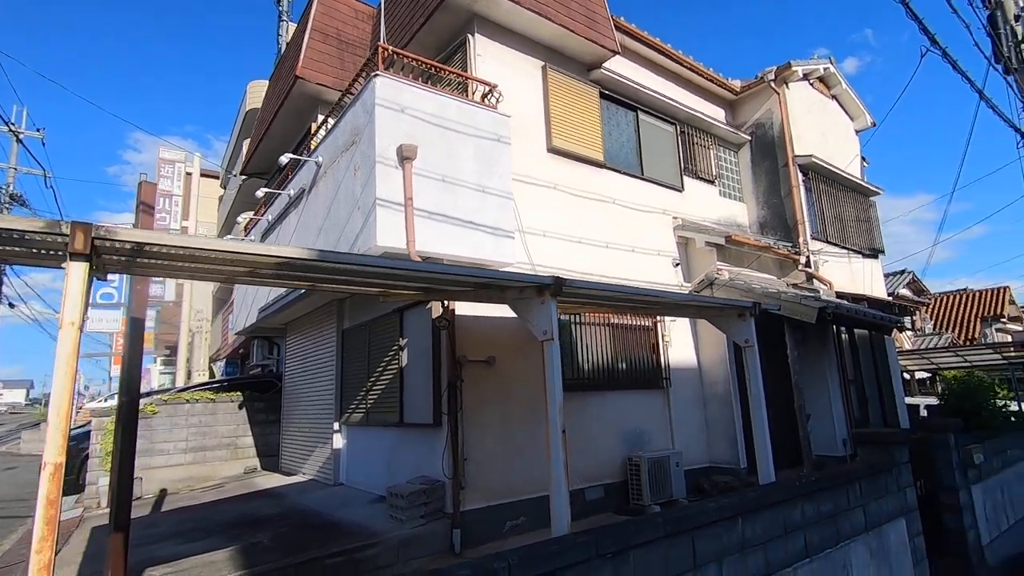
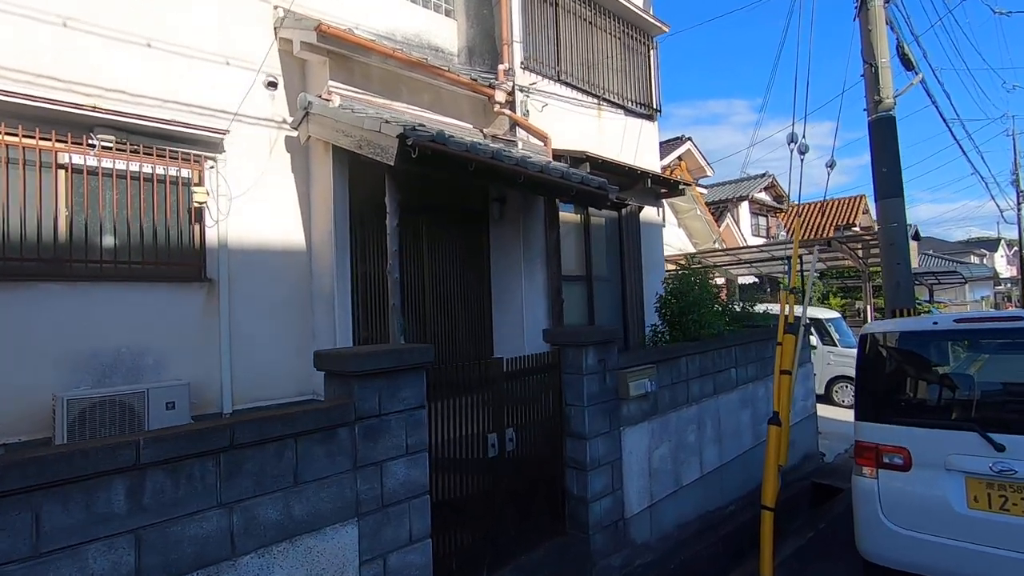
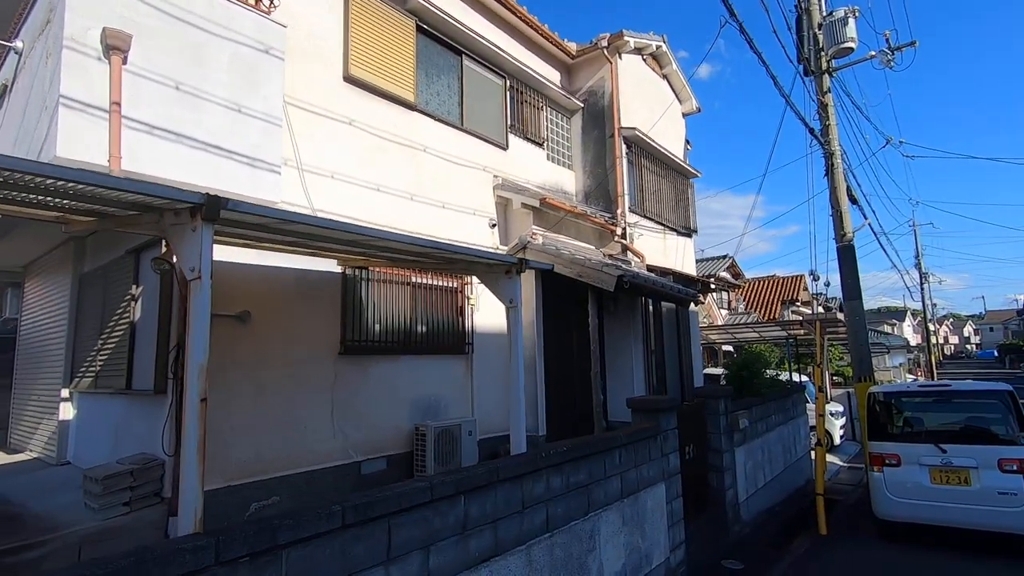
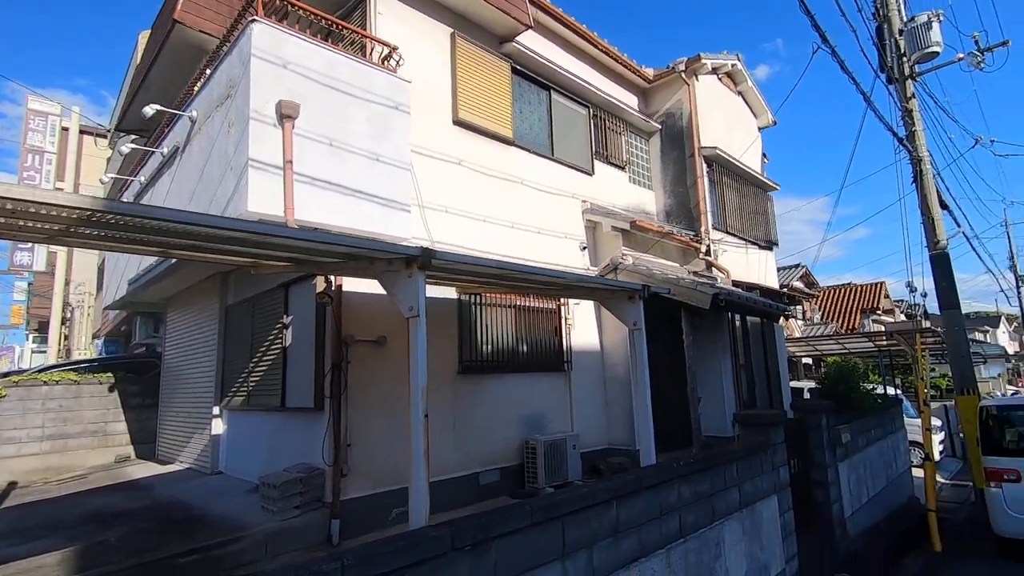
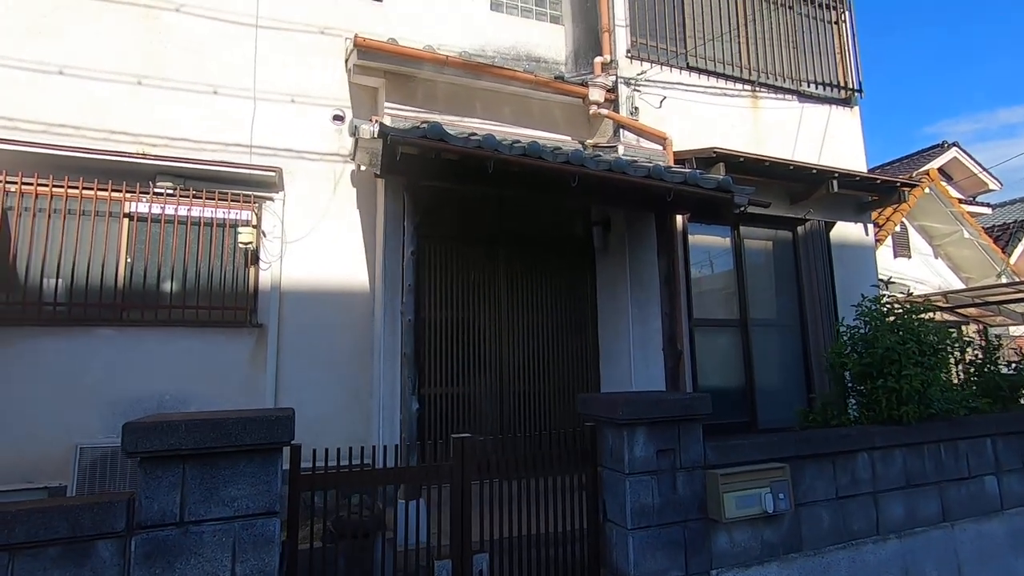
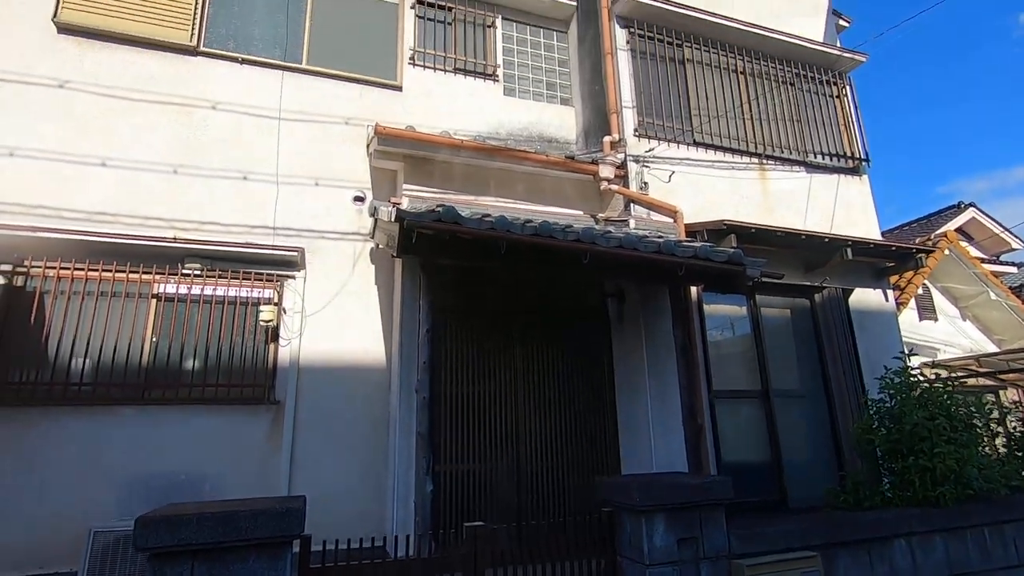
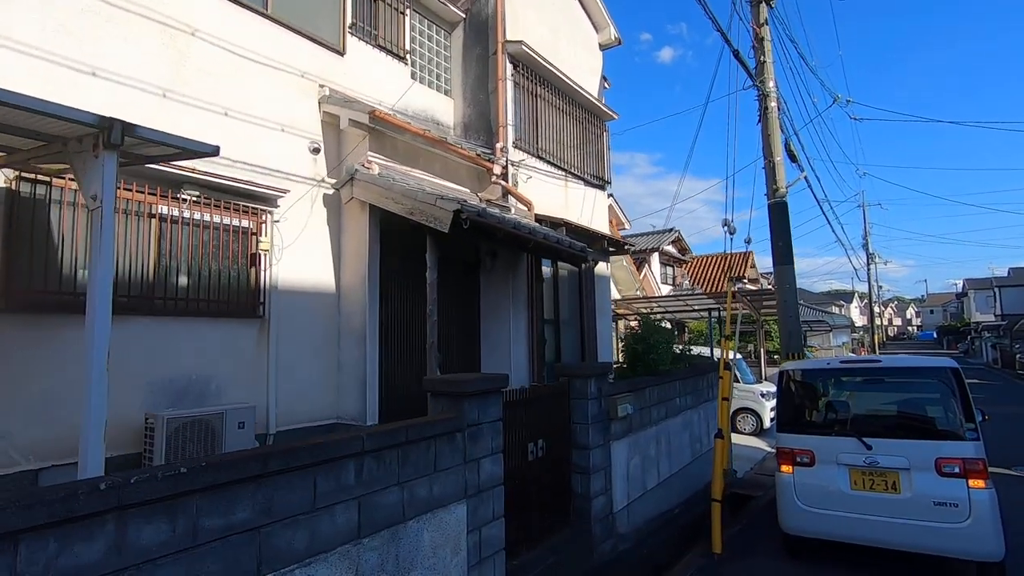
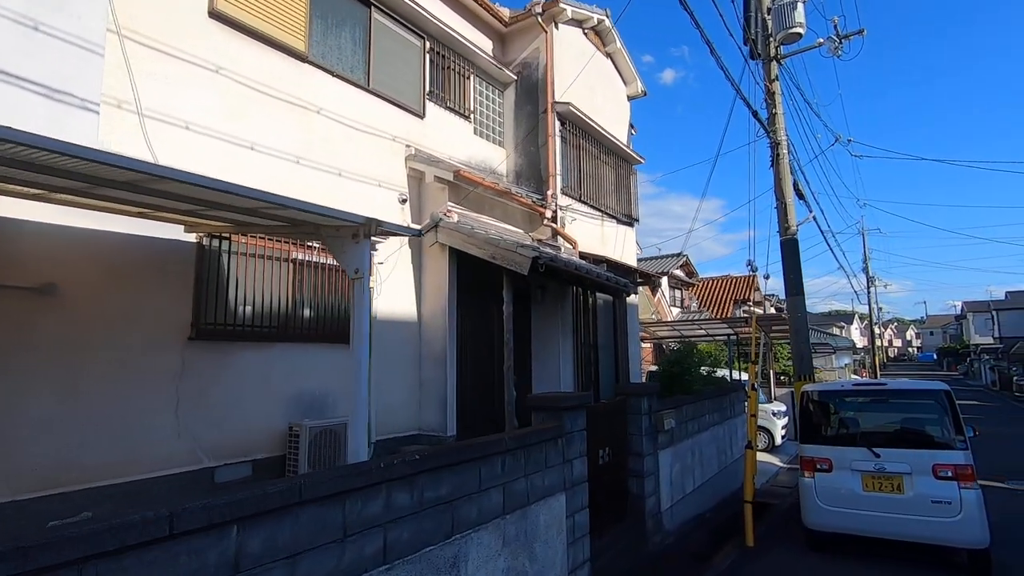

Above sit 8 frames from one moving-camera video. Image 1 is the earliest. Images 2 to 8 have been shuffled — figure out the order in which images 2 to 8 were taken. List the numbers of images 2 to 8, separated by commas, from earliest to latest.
4, 3, 8, 7, 2, 5, 6
